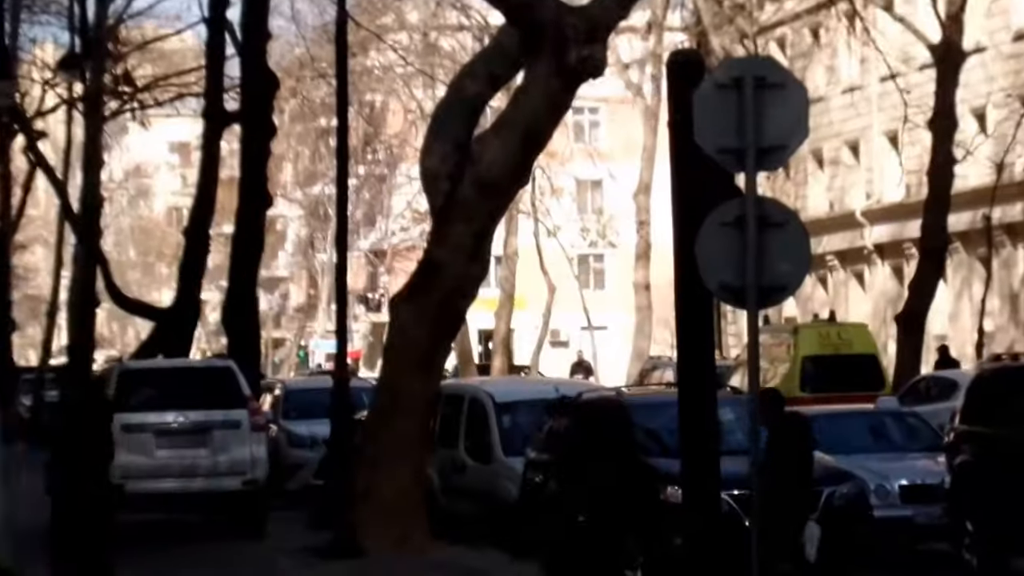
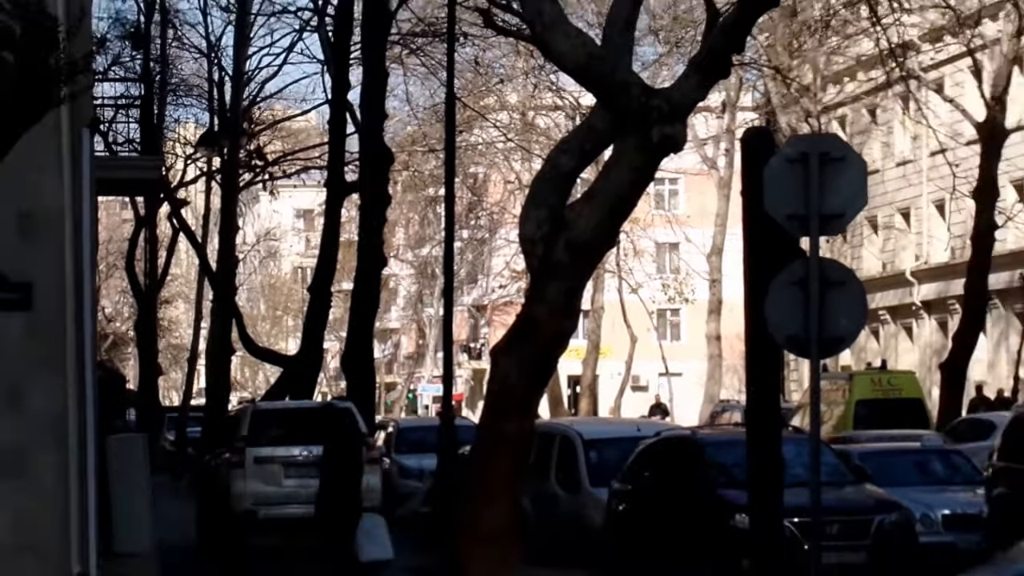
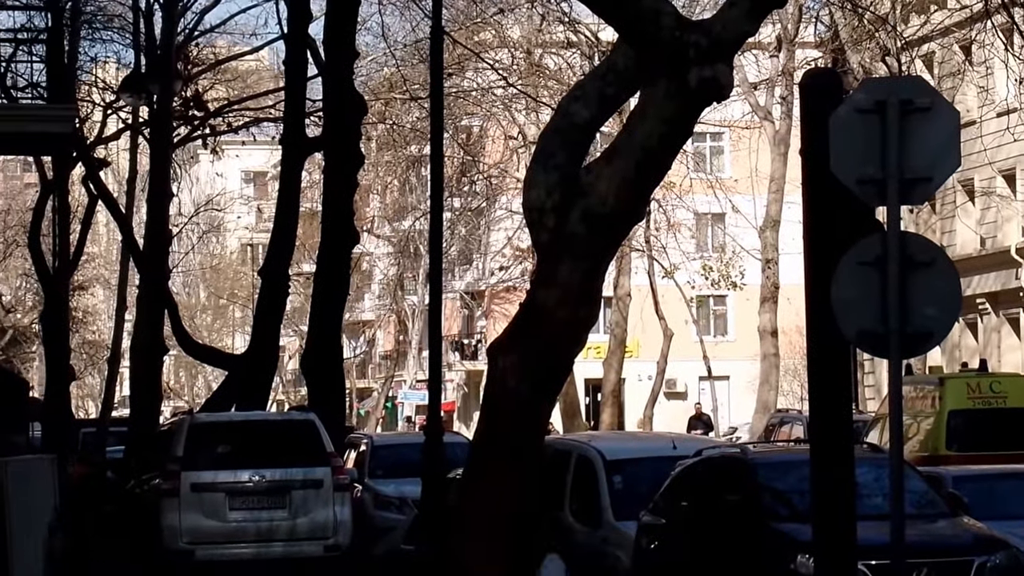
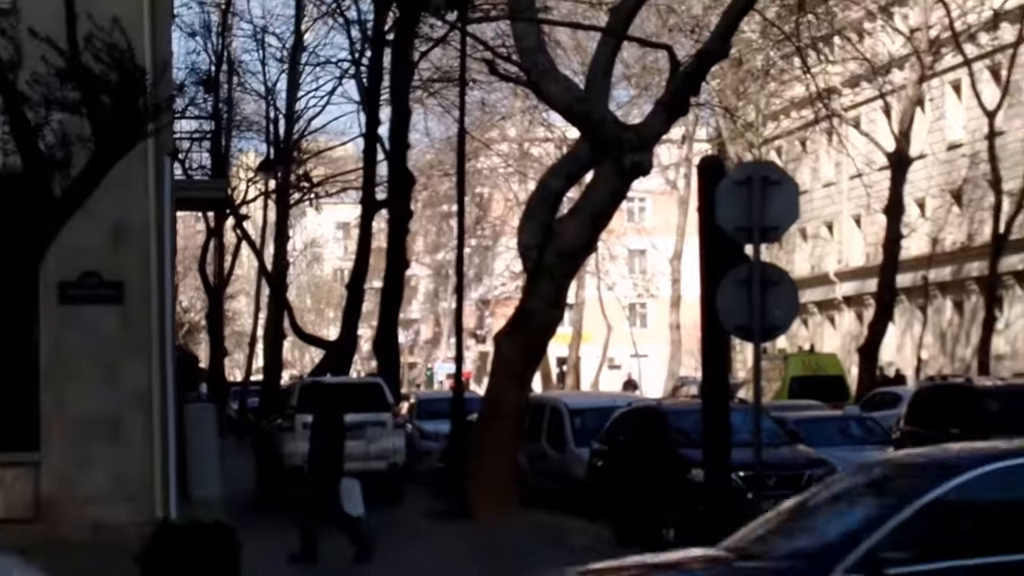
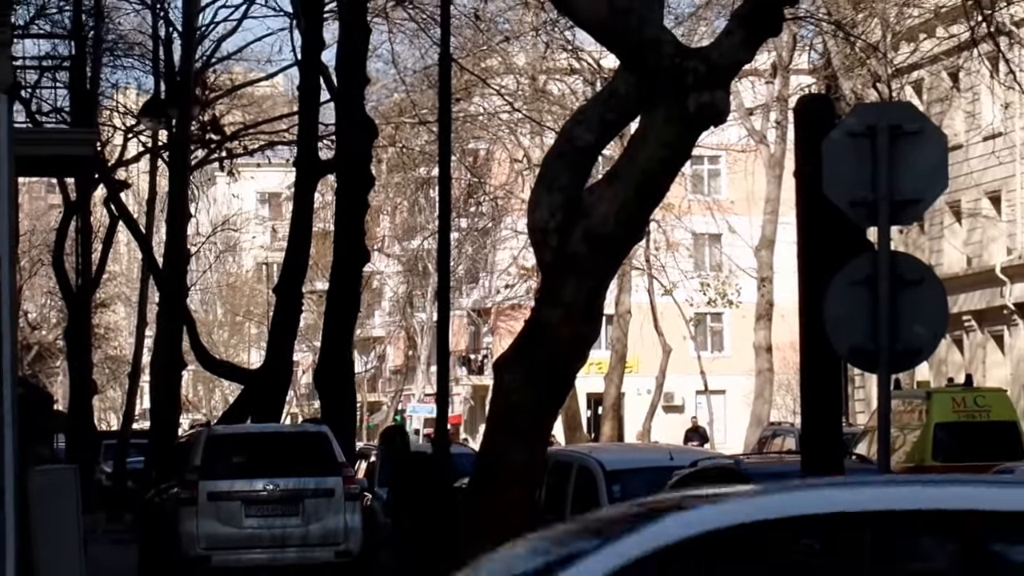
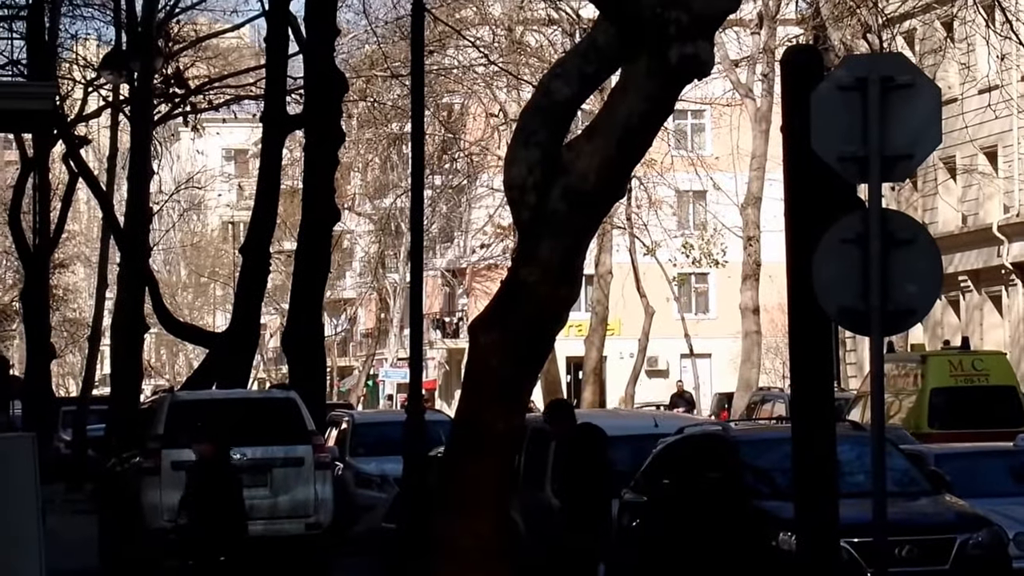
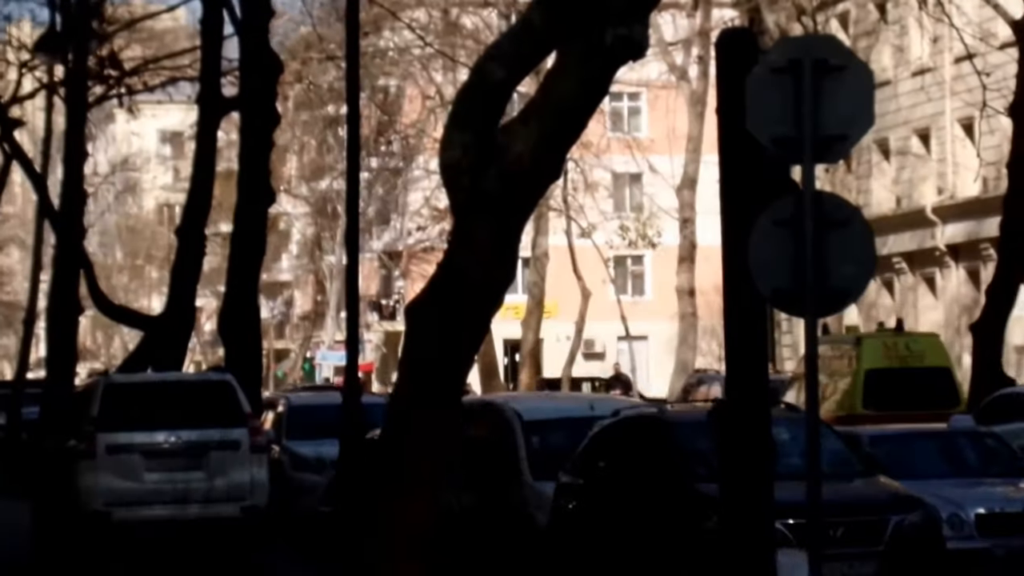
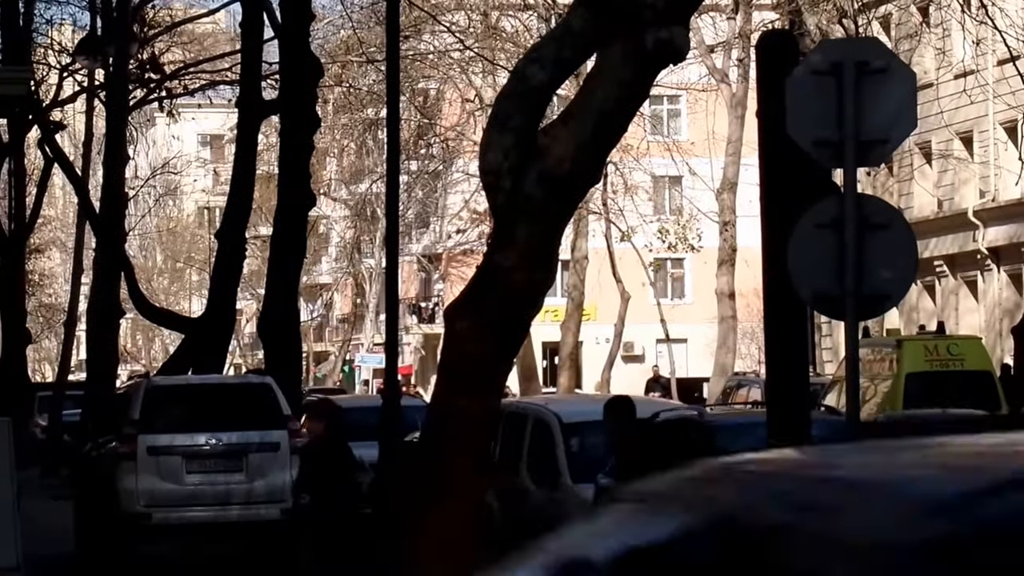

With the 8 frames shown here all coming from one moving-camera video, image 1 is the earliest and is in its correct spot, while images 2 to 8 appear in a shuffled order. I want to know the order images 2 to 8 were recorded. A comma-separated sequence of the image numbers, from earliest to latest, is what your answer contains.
7, 8, 6, 3, 5, 2, 4
